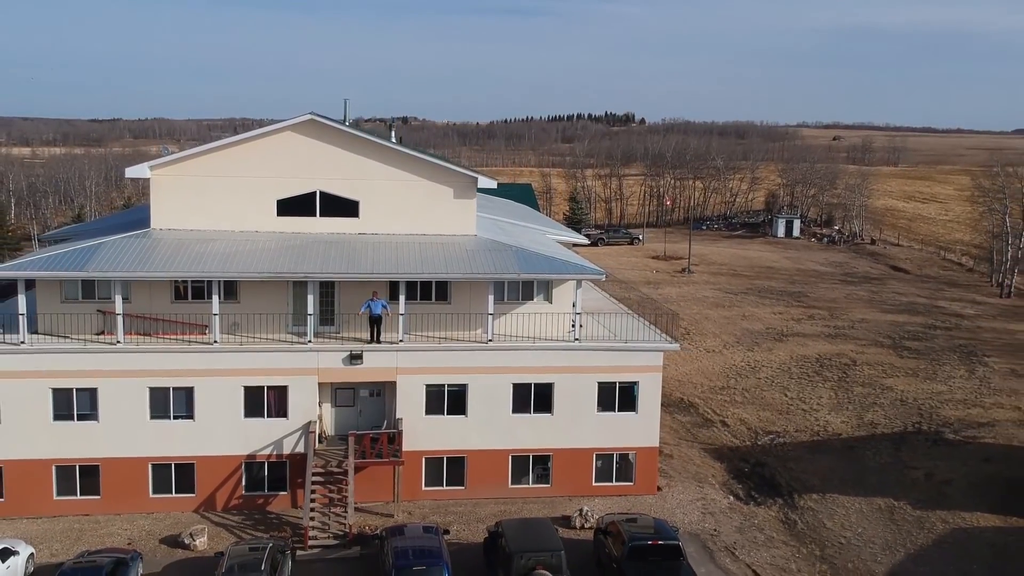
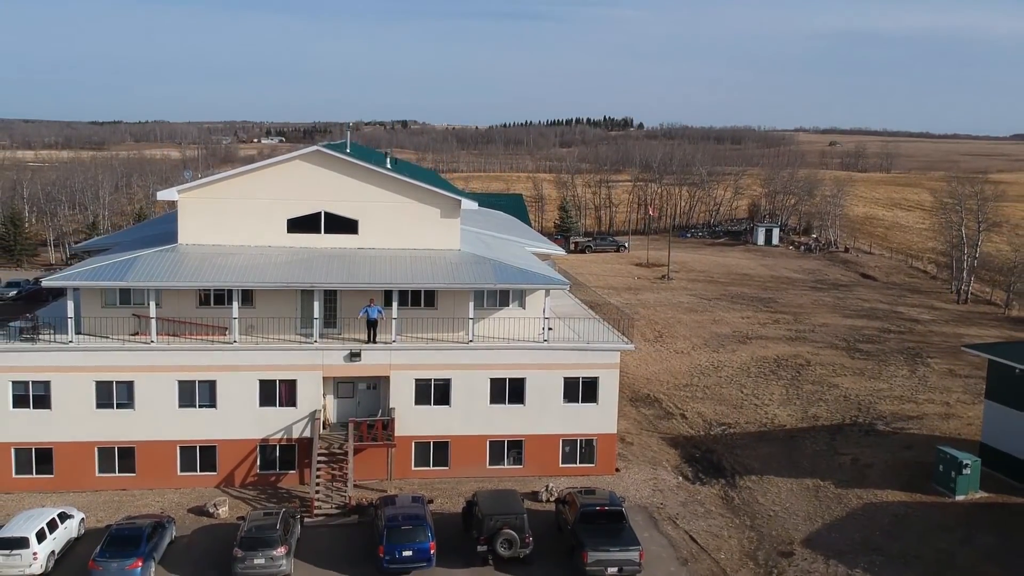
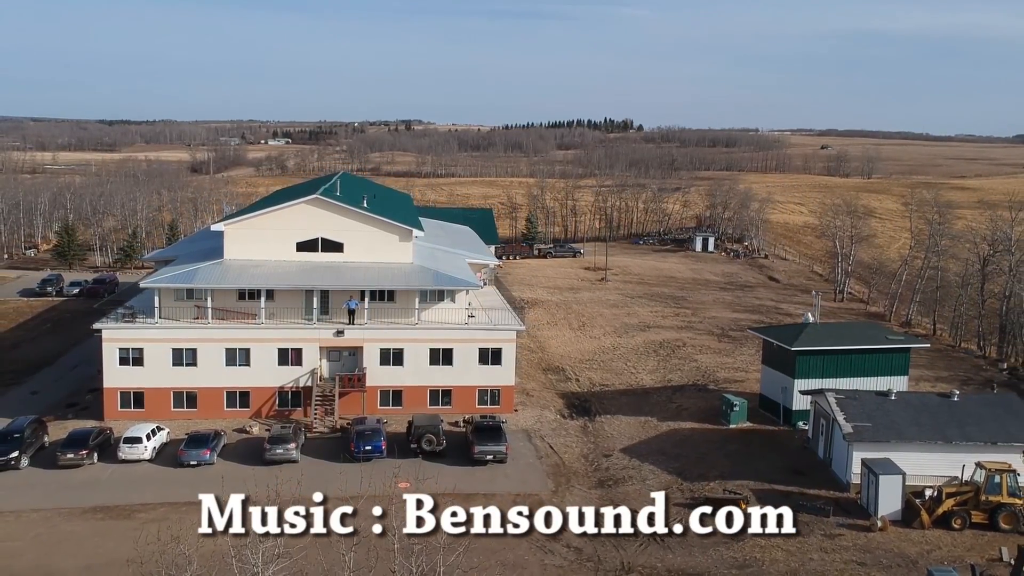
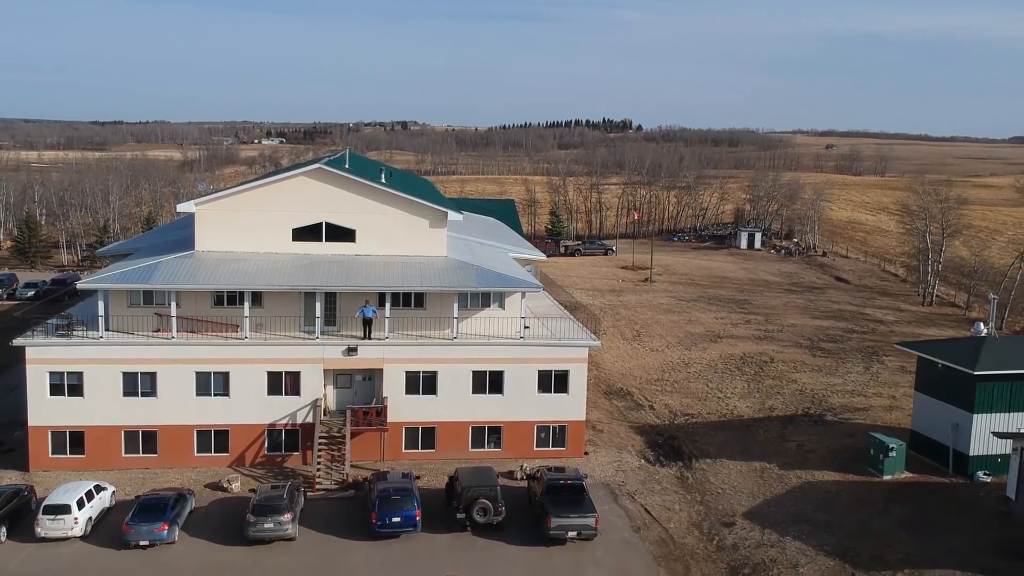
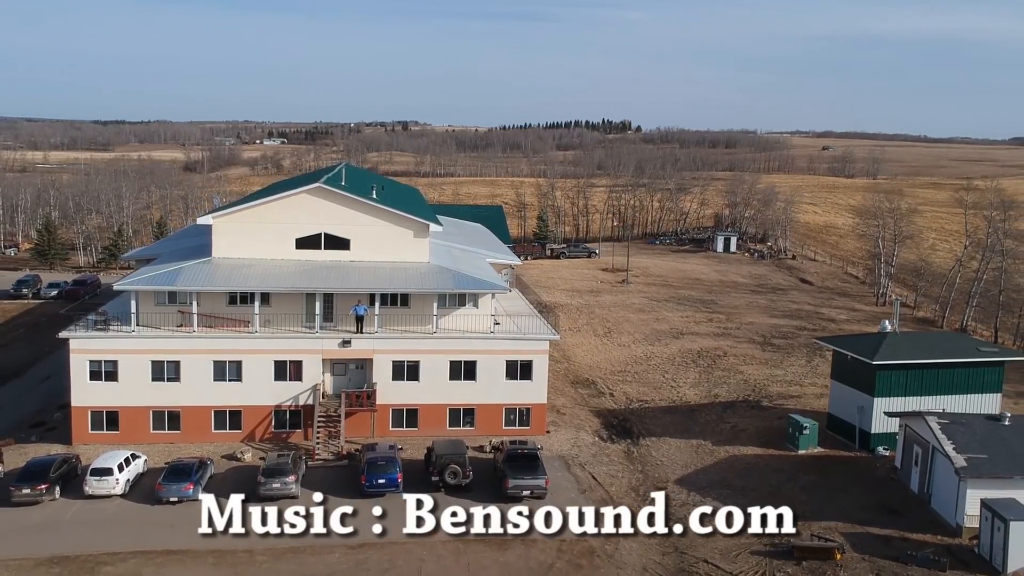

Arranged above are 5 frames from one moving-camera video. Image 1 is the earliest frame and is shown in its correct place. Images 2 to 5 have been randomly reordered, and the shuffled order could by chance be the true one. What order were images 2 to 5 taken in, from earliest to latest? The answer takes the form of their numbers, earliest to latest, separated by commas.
2, 4, 5, 3
